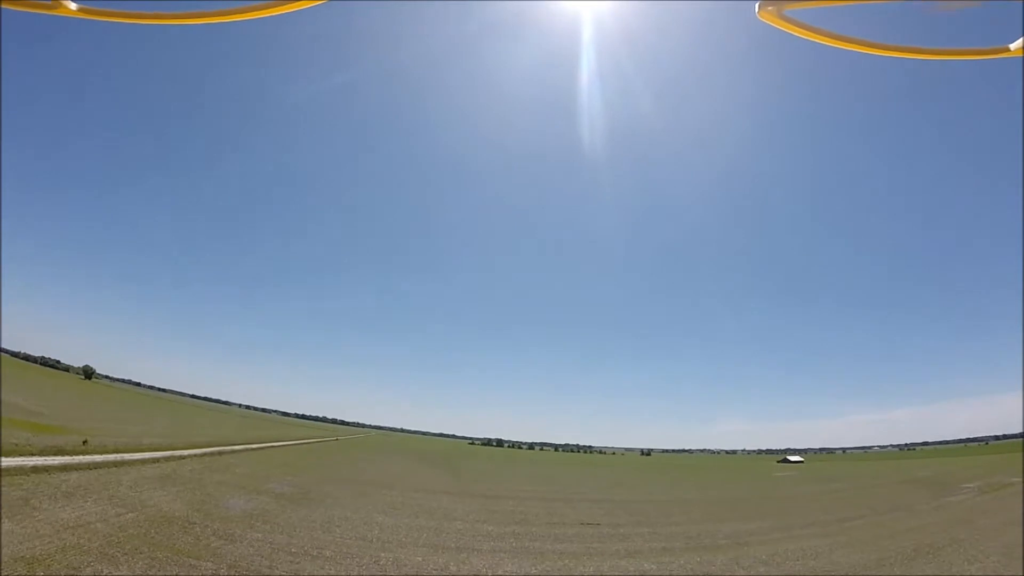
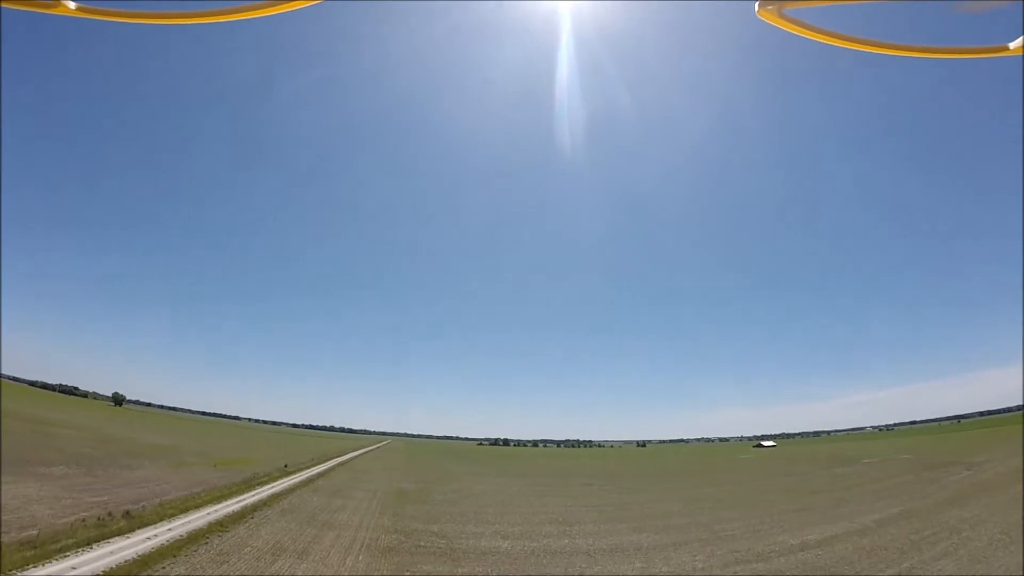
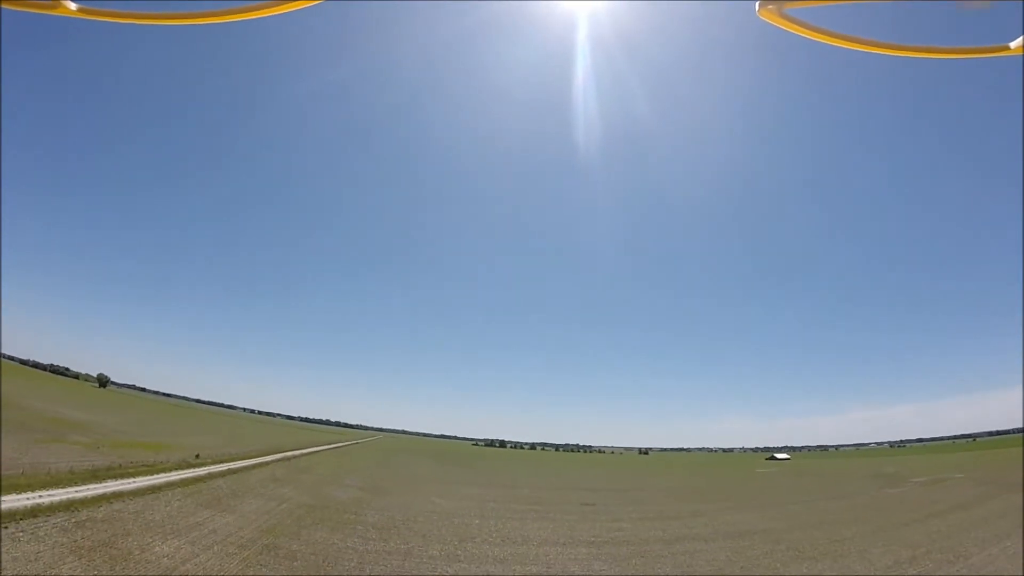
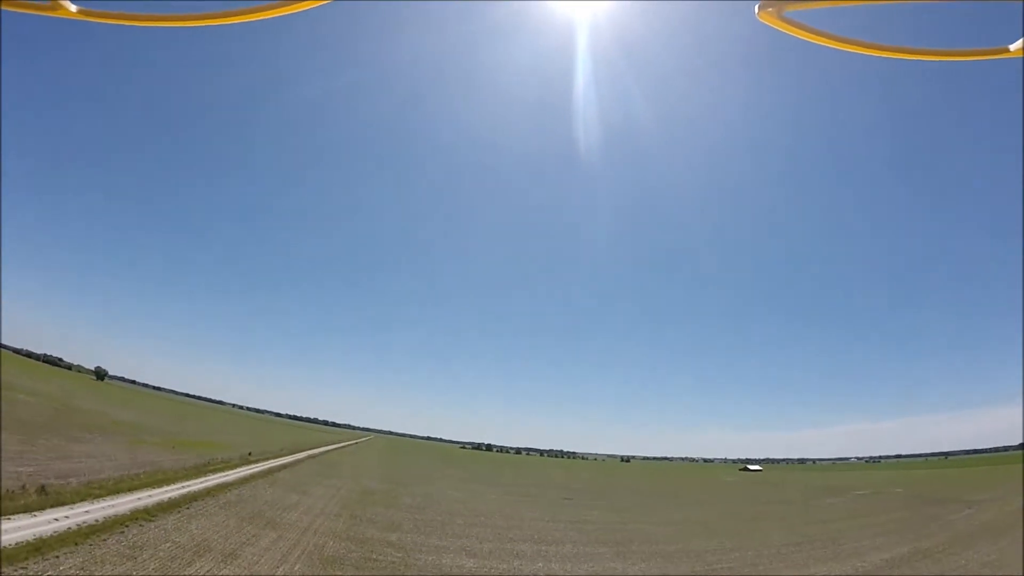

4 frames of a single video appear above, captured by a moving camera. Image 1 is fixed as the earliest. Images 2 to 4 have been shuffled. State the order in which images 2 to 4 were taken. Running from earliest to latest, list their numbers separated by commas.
3, 4, 2
